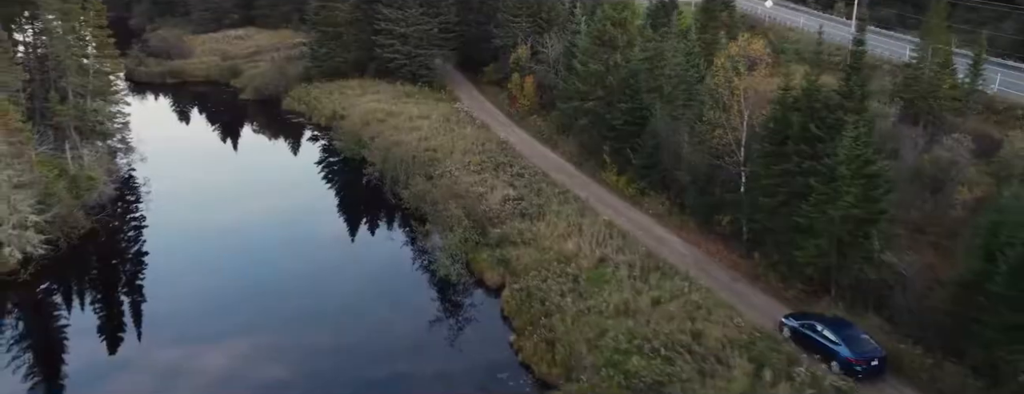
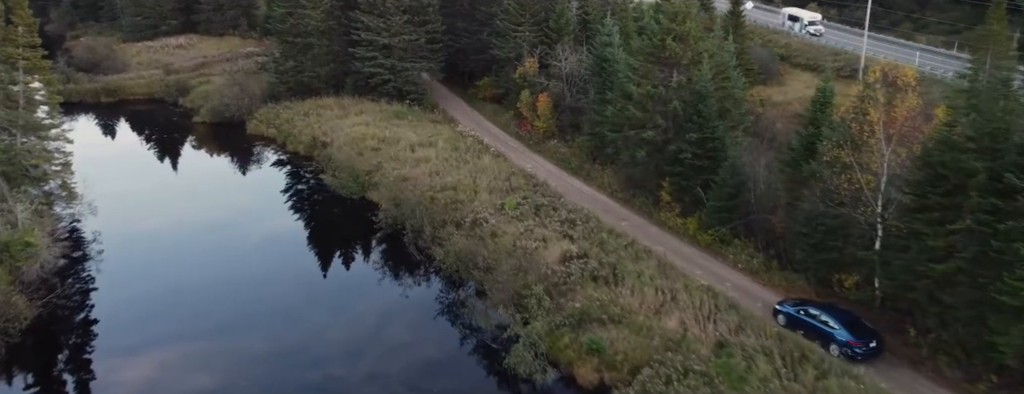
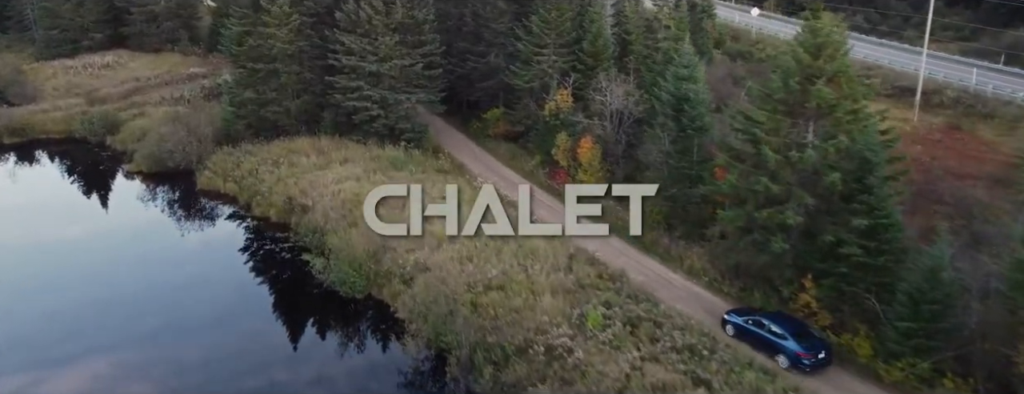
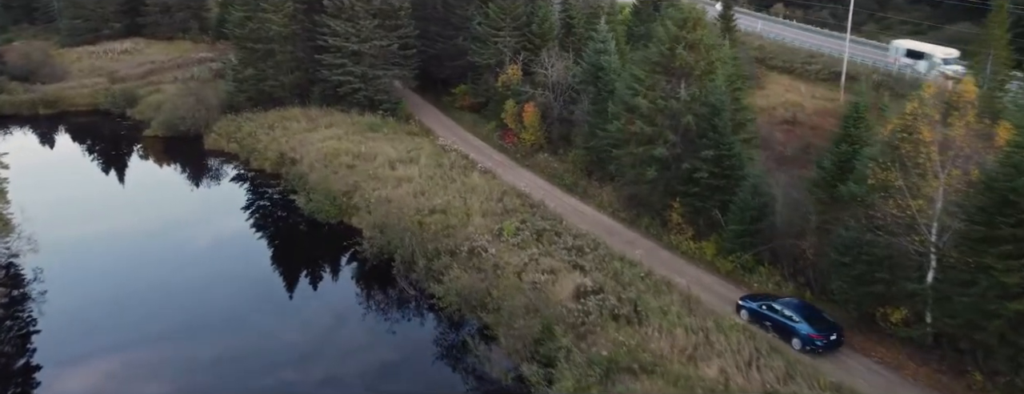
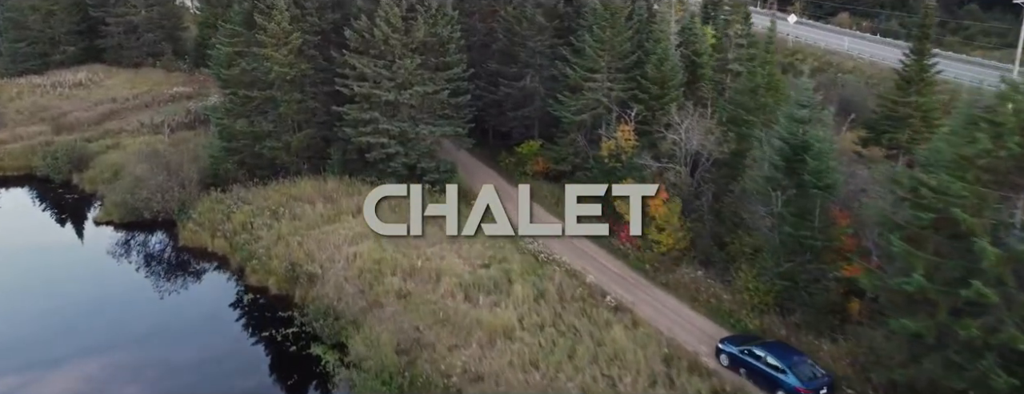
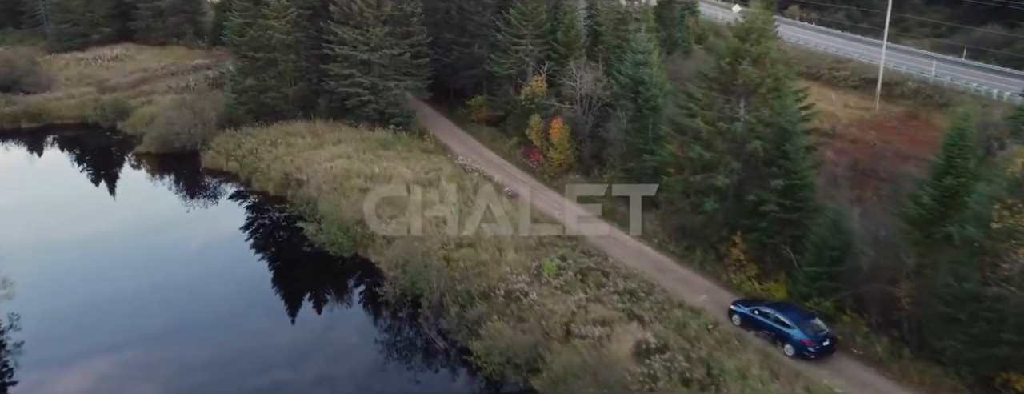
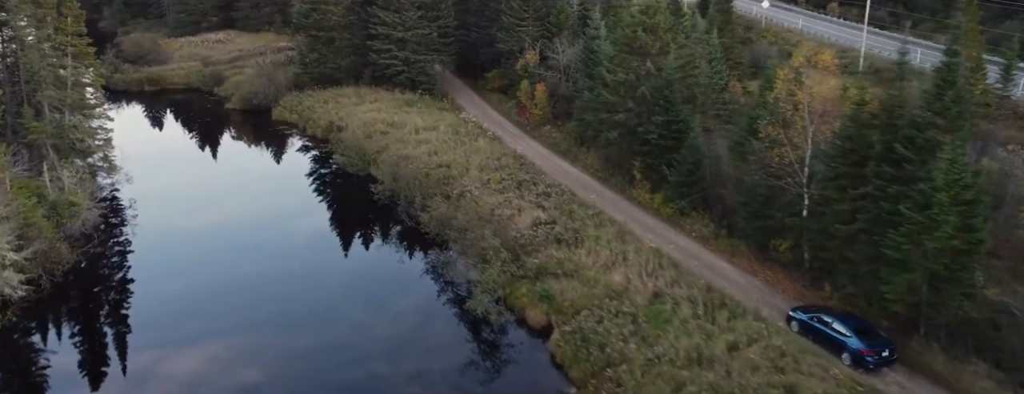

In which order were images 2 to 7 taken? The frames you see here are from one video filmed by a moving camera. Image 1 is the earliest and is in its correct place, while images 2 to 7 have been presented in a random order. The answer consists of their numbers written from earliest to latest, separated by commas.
7, 2, 4, 6, 3, 5
